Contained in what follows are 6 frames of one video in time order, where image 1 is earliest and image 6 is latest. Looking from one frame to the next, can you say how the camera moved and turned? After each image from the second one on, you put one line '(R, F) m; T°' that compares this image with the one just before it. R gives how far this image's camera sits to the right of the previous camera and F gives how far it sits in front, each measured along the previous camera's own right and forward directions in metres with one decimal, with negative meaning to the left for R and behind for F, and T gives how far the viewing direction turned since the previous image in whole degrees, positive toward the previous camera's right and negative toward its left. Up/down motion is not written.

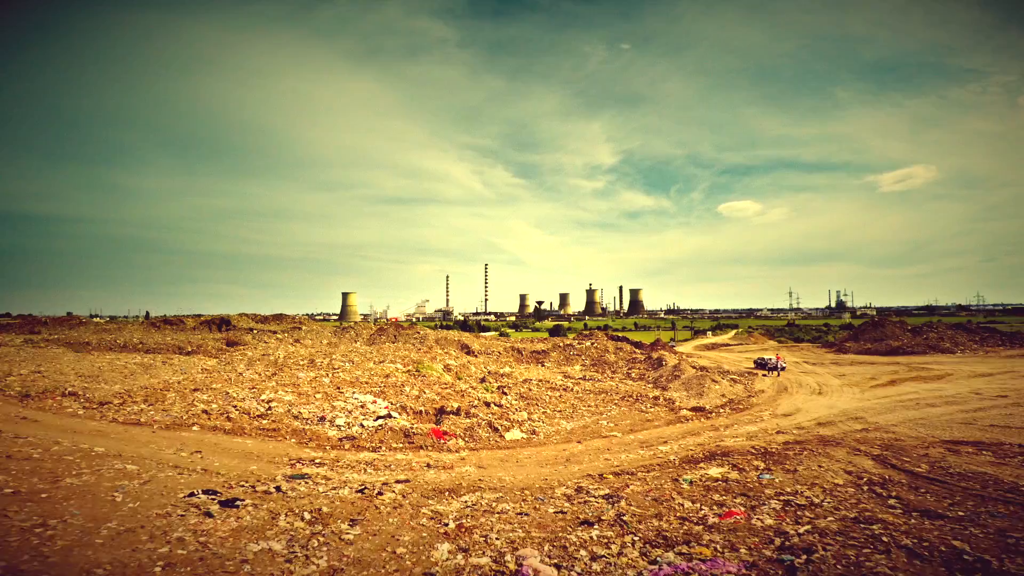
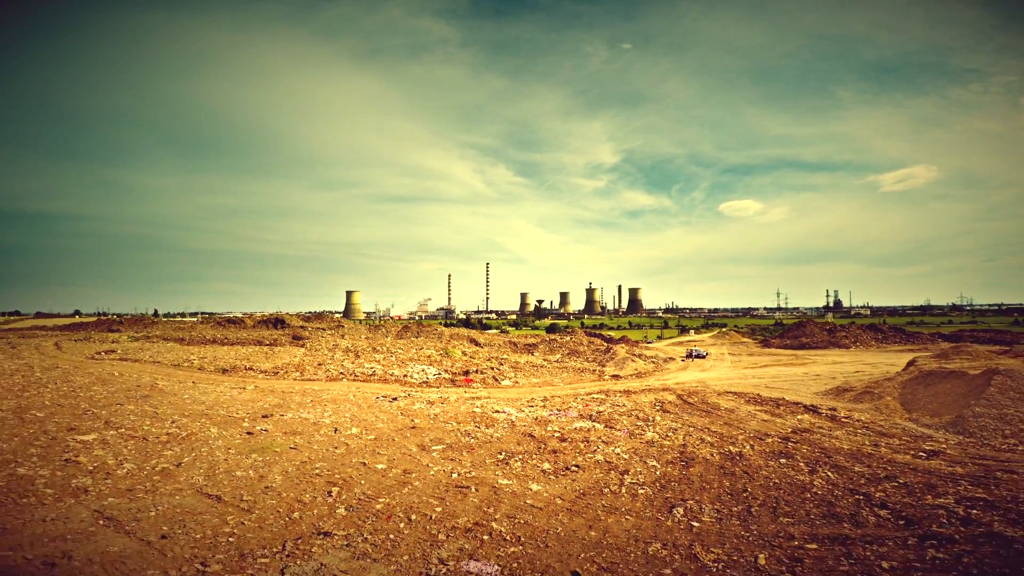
(+0.4, -8.7) m; 0°
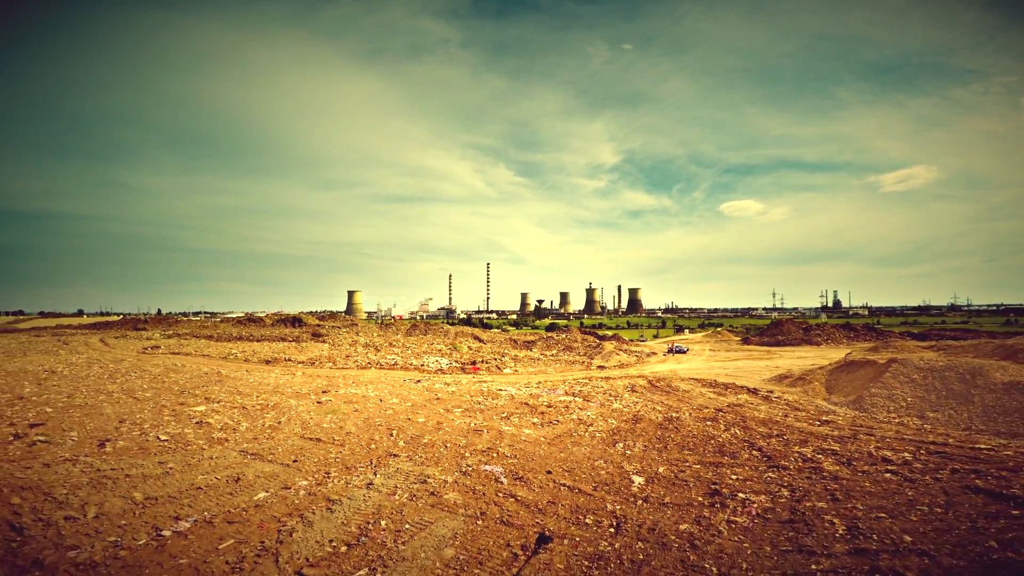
(0.0, -3.6) m; 0°
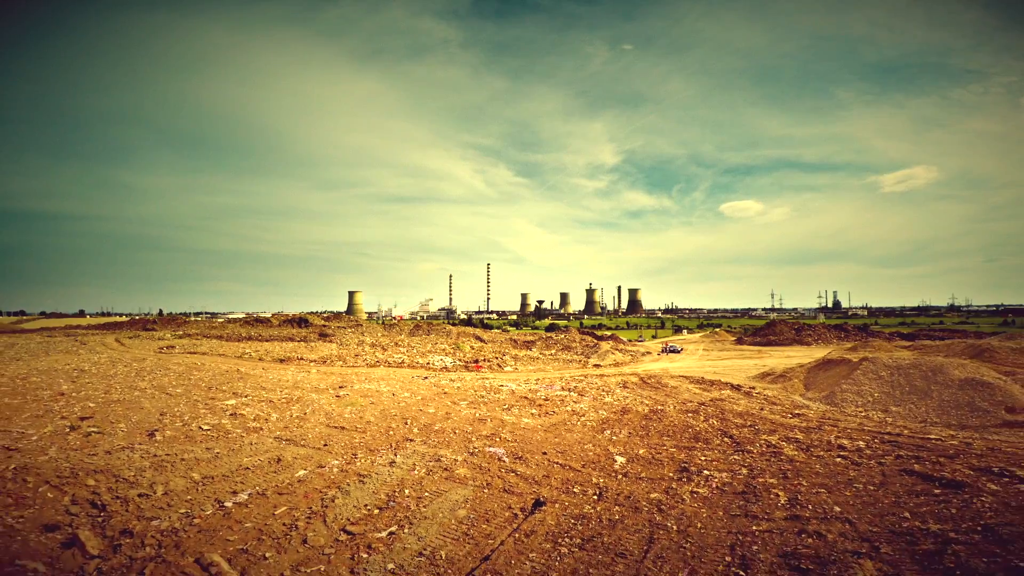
(0.0, -1.4) m; 0°
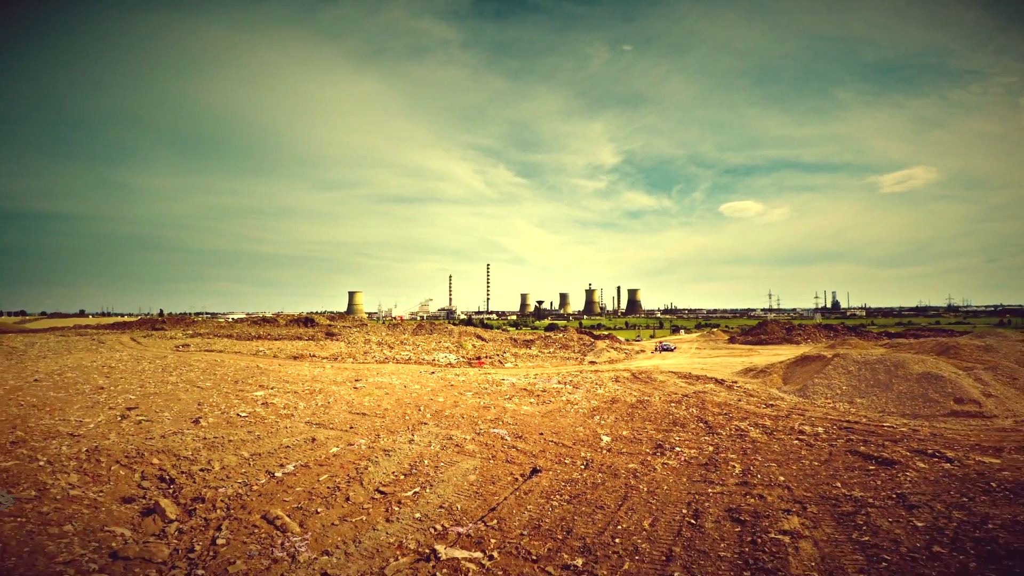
(0.0, -1.6) m; 0°
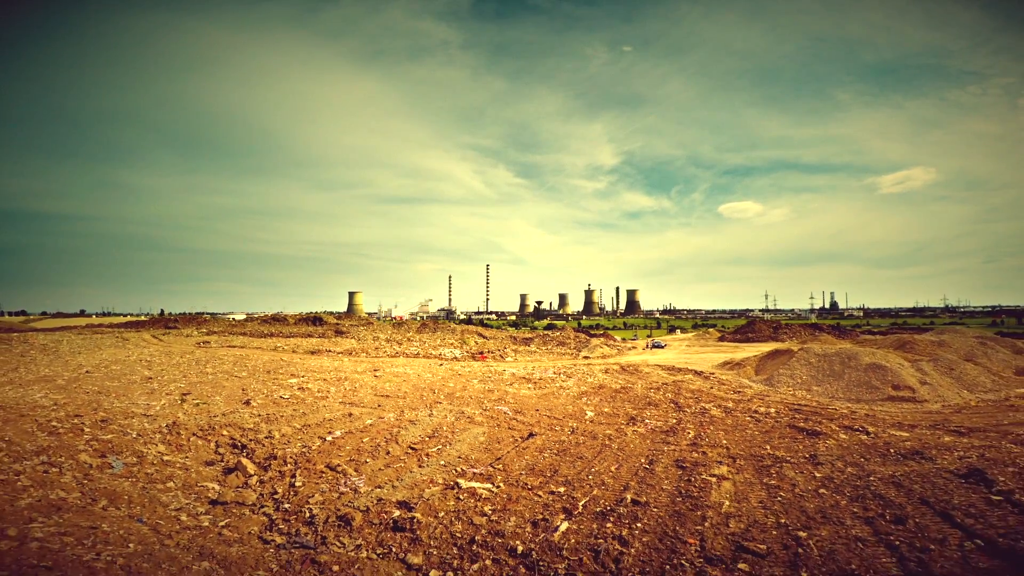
(0.0, -2.4) m; 0°
